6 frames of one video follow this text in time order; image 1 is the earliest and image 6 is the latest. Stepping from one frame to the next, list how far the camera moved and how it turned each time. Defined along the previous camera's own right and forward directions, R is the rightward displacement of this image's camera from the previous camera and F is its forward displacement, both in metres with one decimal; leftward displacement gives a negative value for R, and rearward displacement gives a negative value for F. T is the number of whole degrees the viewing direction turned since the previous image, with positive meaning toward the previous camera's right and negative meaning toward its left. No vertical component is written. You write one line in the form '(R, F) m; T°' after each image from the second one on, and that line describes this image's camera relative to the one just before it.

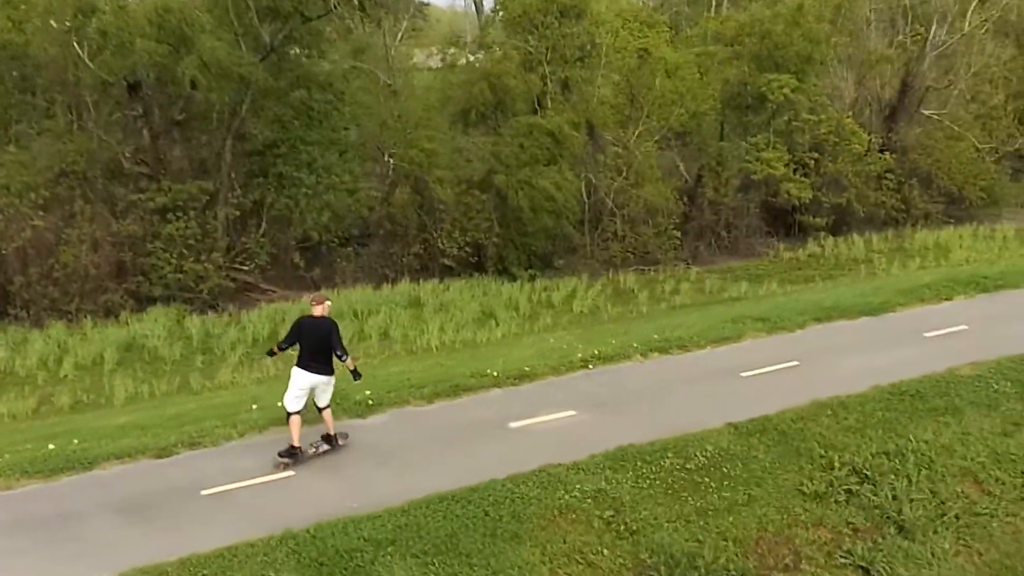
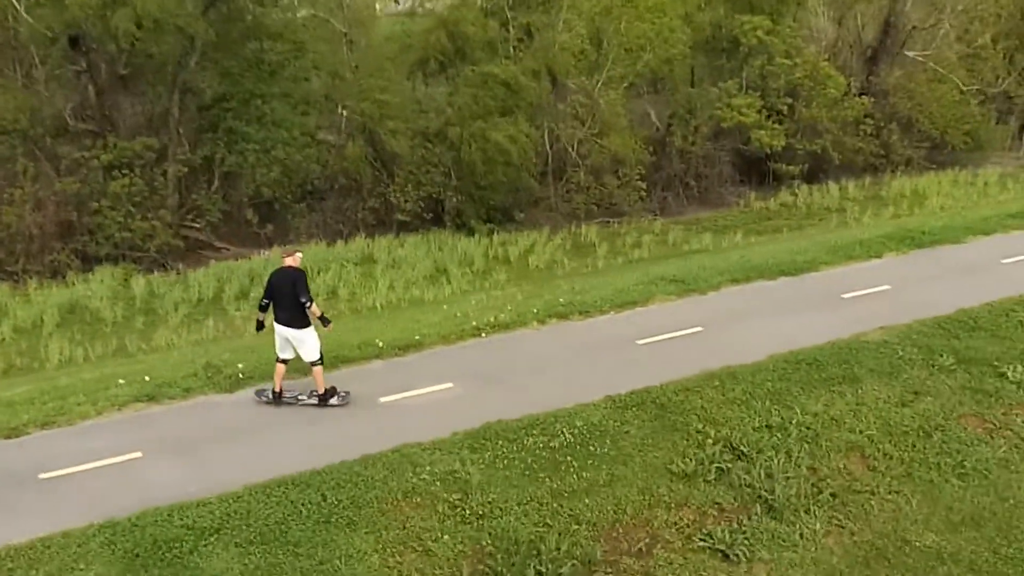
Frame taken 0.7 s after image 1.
(+0.8, +0.4) m; 0°
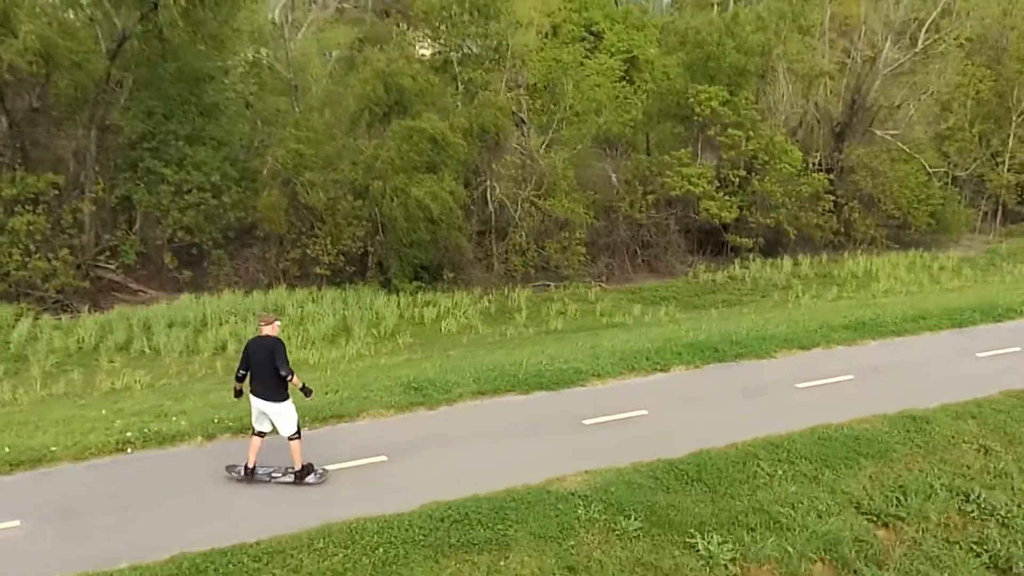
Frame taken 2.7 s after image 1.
(+2.5, +1.3) m; -2°
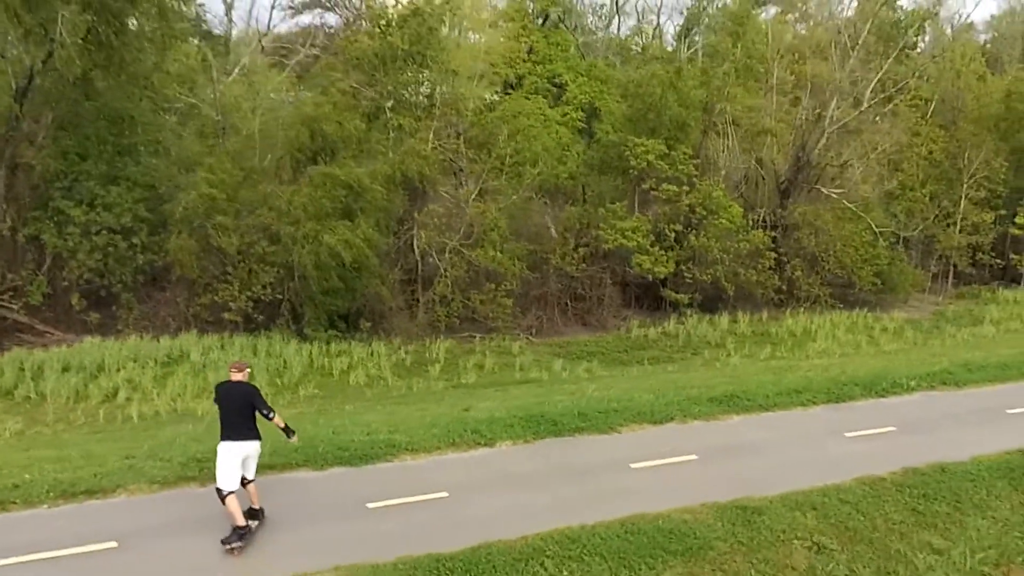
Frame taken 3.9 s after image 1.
(+1.3, +0.8) m; +1°
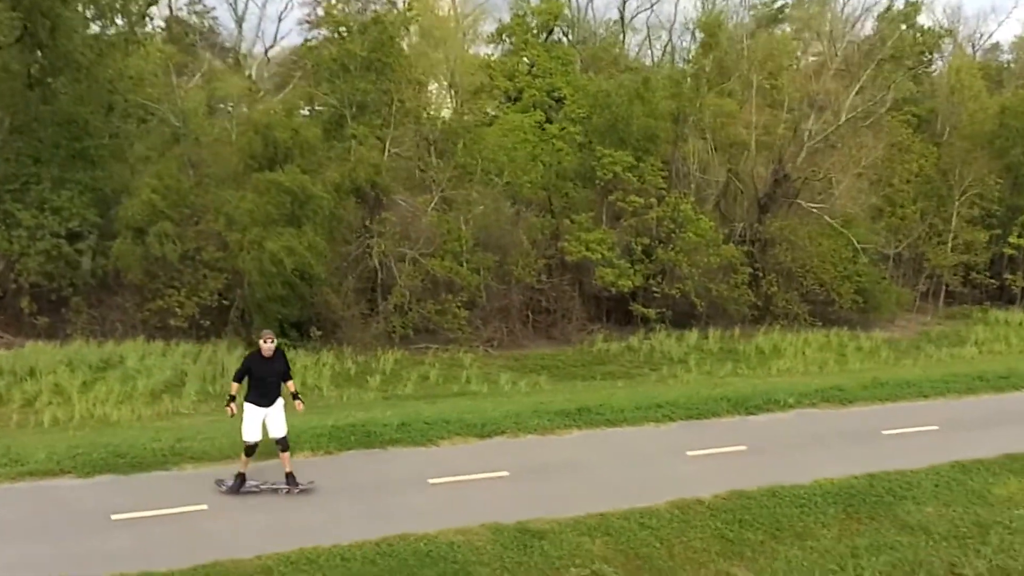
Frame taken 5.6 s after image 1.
(+1.6, +0.4) m; -2°
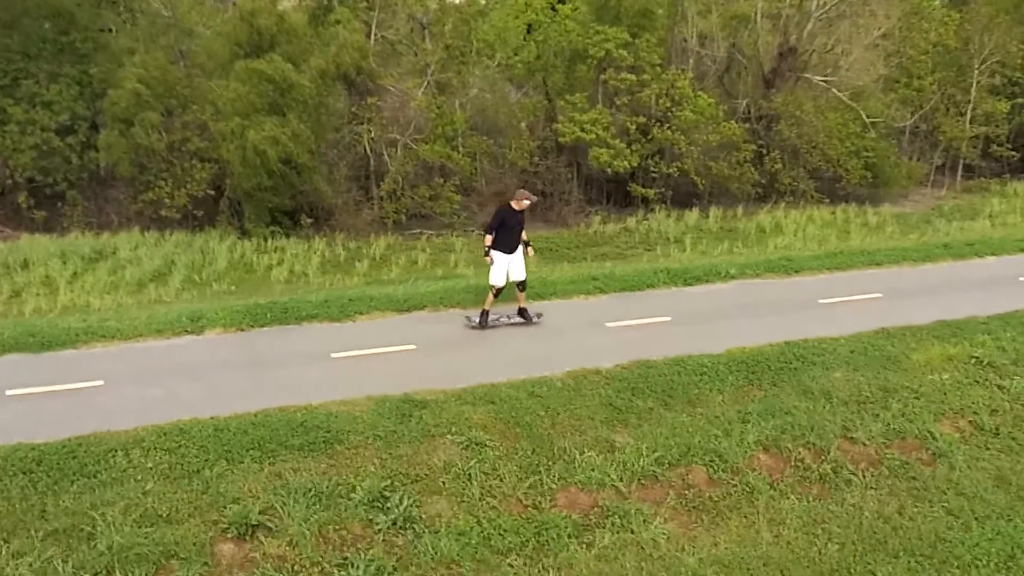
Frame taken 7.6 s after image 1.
(+1.0, 0.0) m; -2°
